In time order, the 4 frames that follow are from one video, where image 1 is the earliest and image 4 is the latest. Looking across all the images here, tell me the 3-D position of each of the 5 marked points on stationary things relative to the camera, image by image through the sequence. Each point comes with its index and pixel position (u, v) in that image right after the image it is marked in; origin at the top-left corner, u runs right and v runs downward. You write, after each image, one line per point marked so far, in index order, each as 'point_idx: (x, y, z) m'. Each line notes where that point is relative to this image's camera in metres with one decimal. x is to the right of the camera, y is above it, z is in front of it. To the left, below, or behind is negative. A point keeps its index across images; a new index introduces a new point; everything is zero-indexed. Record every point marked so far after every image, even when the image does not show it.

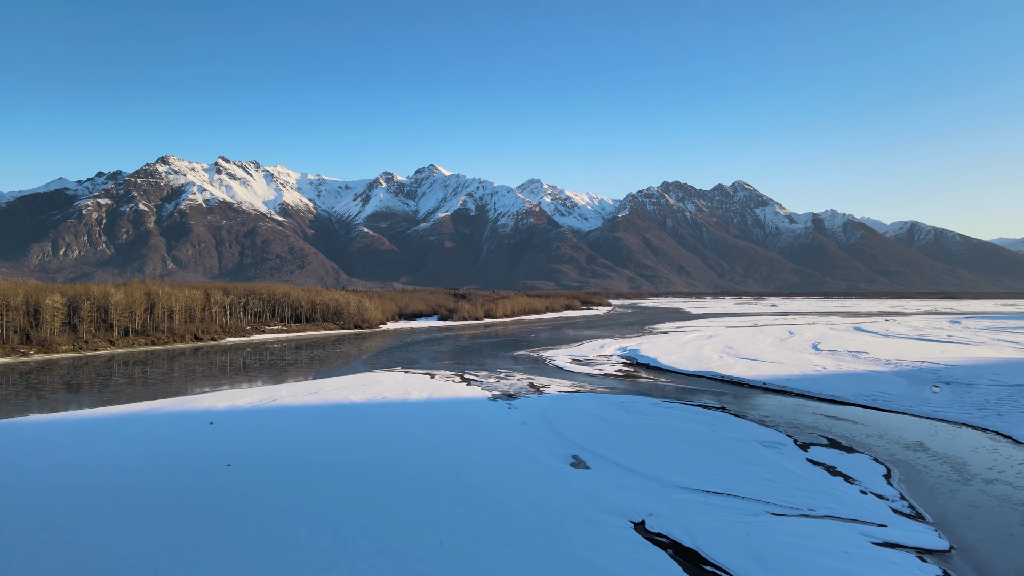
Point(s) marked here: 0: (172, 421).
0: (-10.3, -4.0, +16.0) m
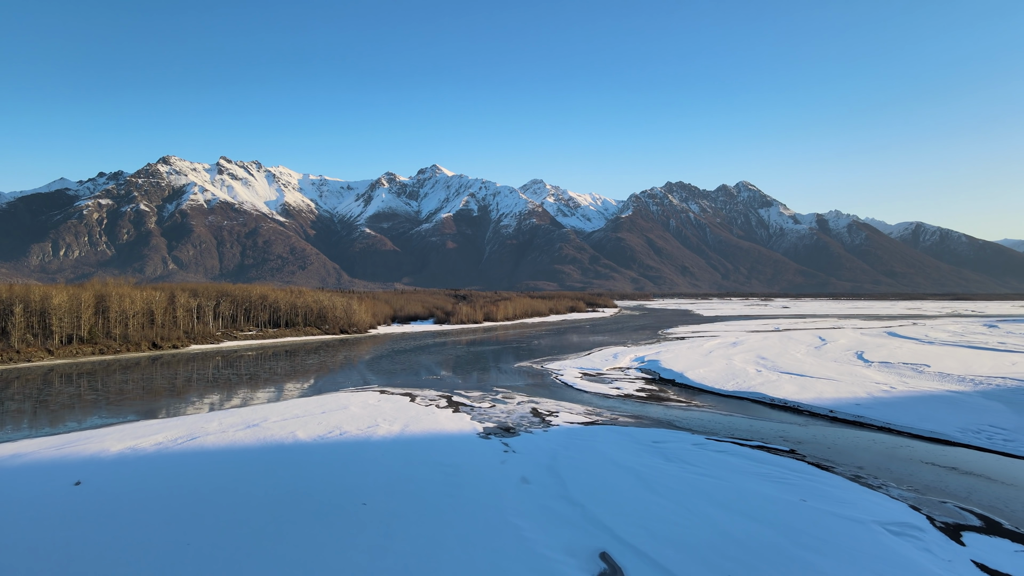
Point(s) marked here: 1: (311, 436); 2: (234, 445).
0: (-10.4, -4.0, +11.7) m
1: (-5.2, -3.8, +13.8) m
2: (-6.8, -3.8, +13.0) m
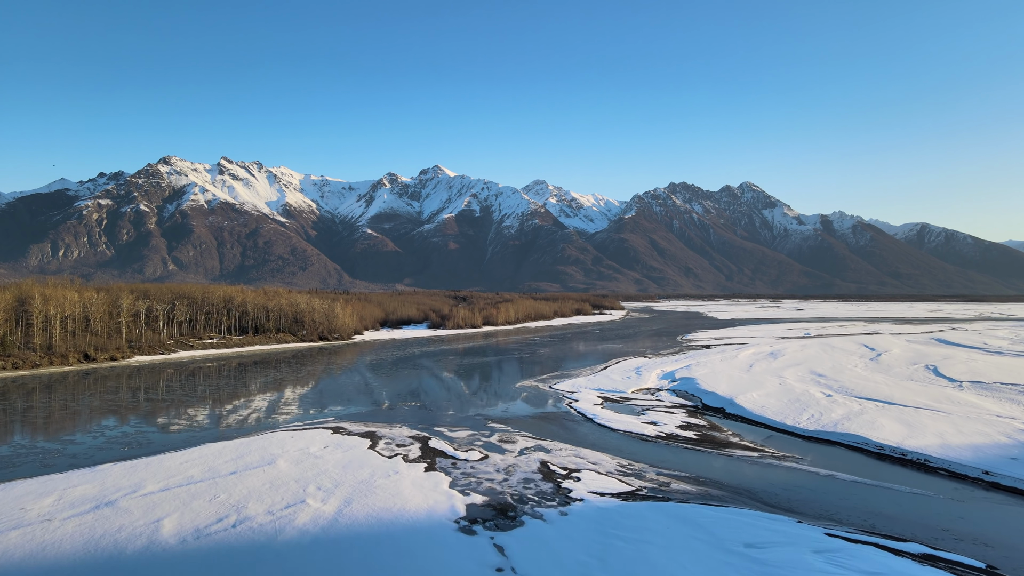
0: (-10.4, -4.0, +6.5) m
1: (-5.2, -3.8, +8.6) m
2: (-6.8, -3.8, +7.8) m
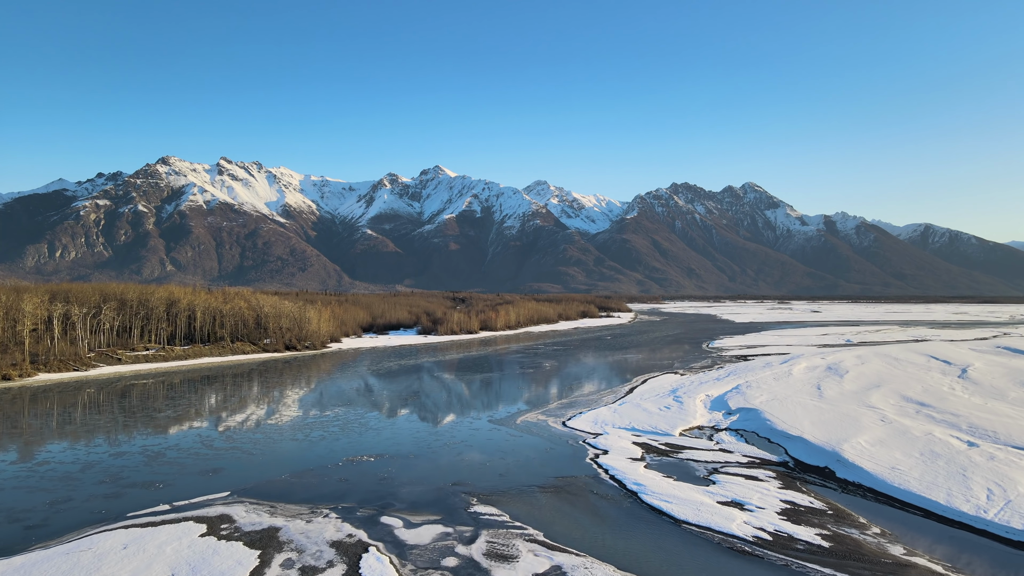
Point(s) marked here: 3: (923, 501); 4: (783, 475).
0: (-10.5, -4.0, +0.5) m
1: (-5.2, -3.8, +2.6) m
2: (-6.9, -3.8, +1.8) m
3: (+7.6, -3.9, +9.9) m
4: (+5.8, -4.0, +11.6) m
